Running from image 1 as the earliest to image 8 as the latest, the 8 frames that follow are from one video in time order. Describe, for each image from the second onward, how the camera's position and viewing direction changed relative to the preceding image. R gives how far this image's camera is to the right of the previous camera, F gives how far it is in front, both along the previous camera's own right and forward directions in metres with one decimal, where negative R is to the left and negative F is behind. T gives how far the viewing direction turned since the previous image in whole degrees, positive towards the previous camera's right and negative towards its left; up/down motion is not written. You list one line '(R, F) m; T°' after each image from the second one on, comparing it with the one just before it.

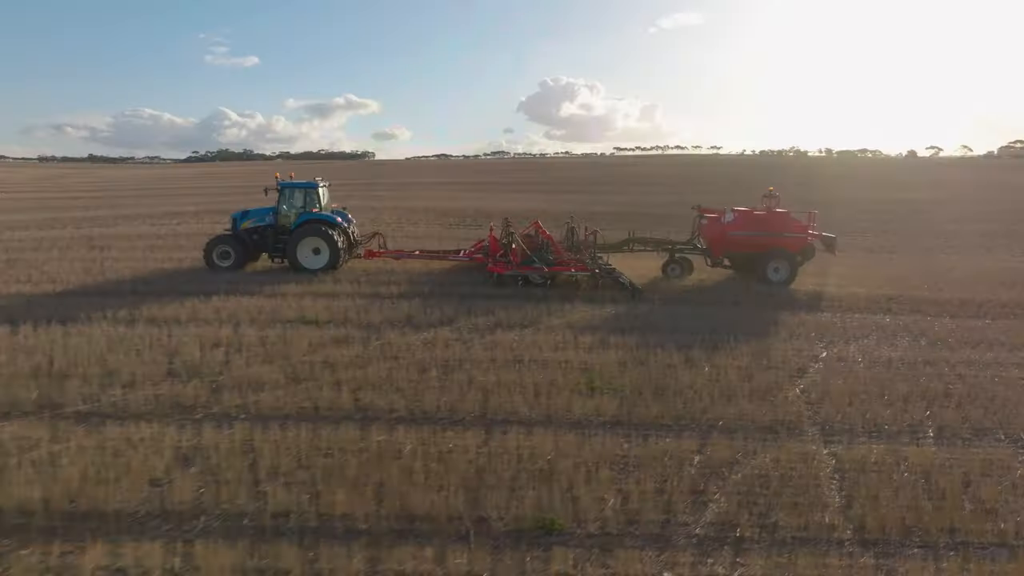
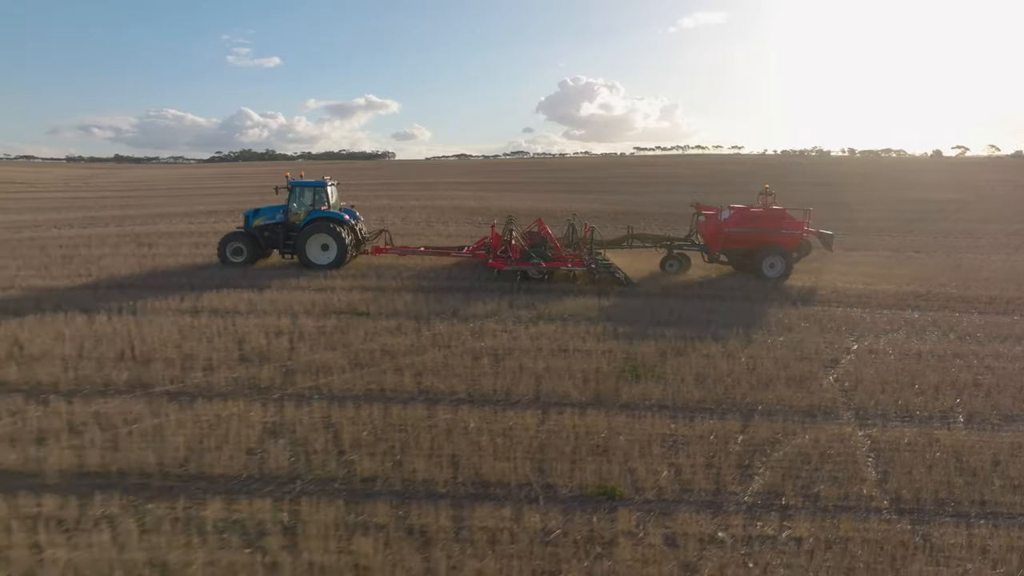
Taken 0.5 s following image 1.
(-0.3, -0.4) m; -1°
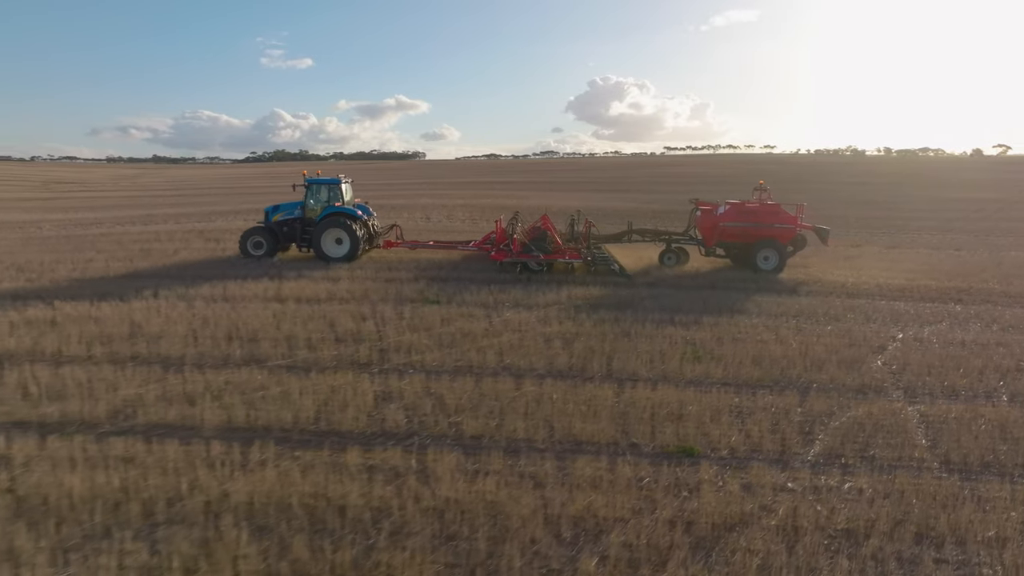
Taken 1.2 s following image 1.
(-0.5, -0.7) m; -2°
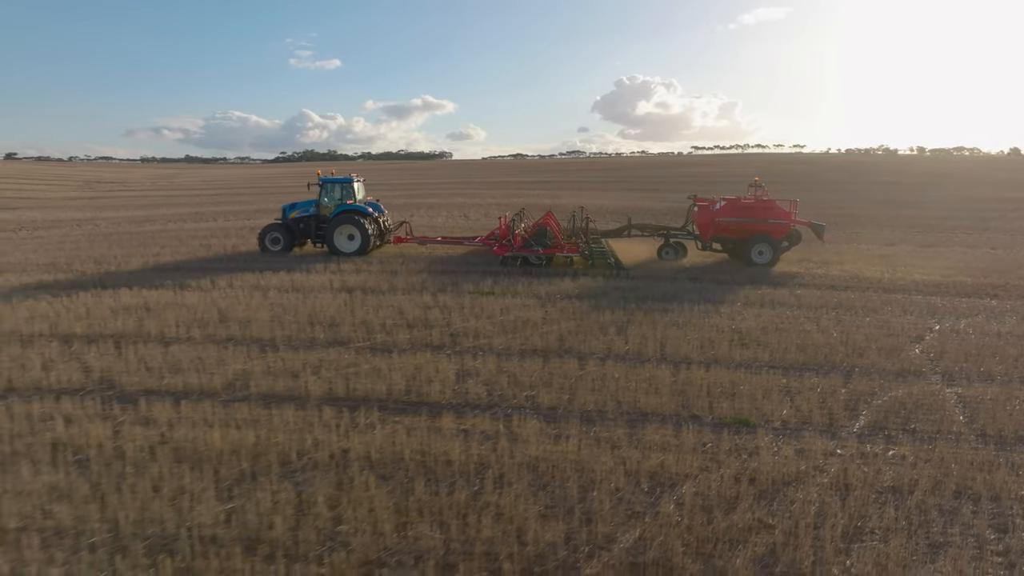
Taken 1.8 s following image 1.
(-0.4, -0.6) m; -2°
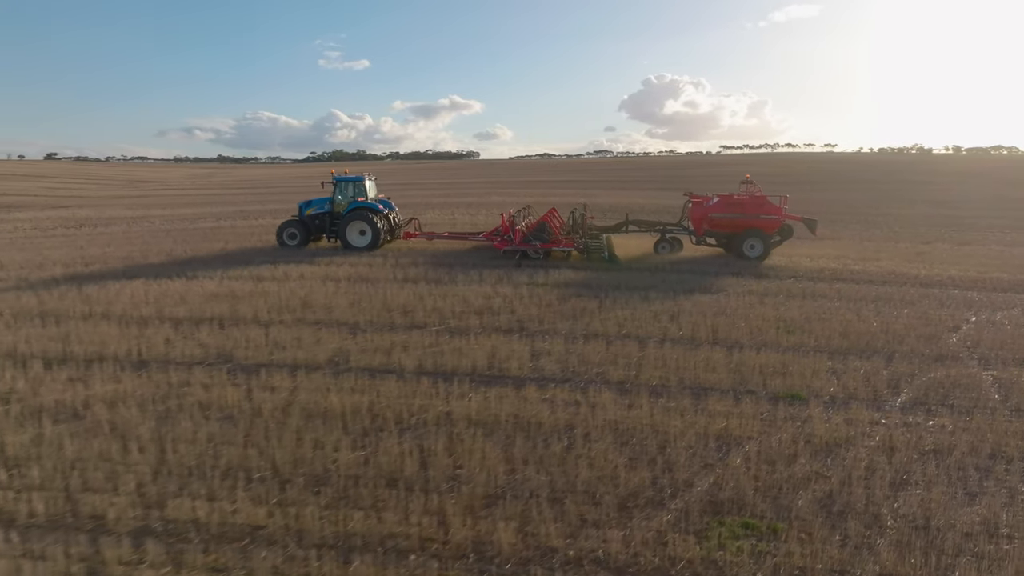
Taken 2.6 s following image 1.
(-0.4, -0.7) m; -2°
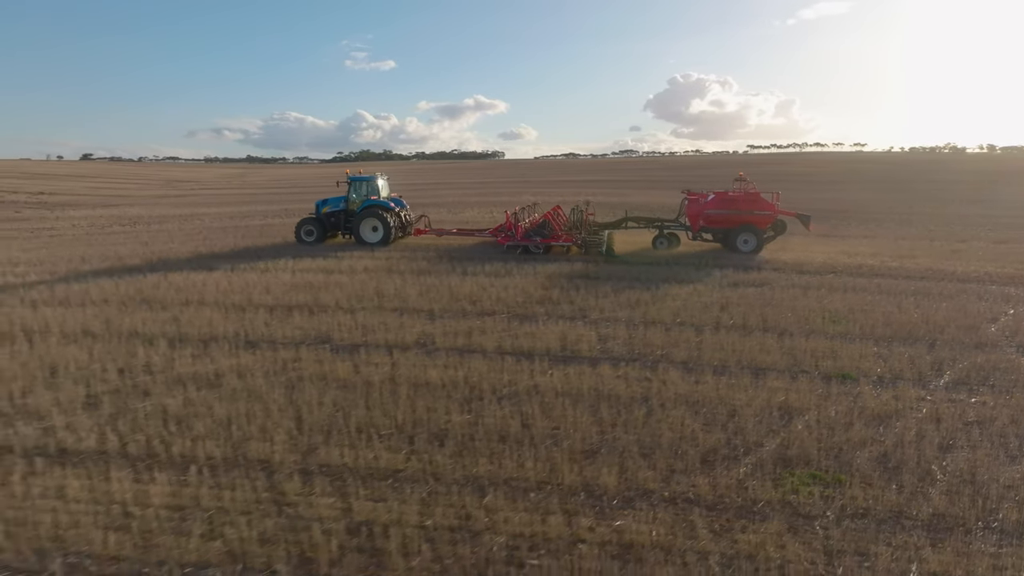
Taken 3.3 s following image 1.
(-0.5, -0.7) m; -2°
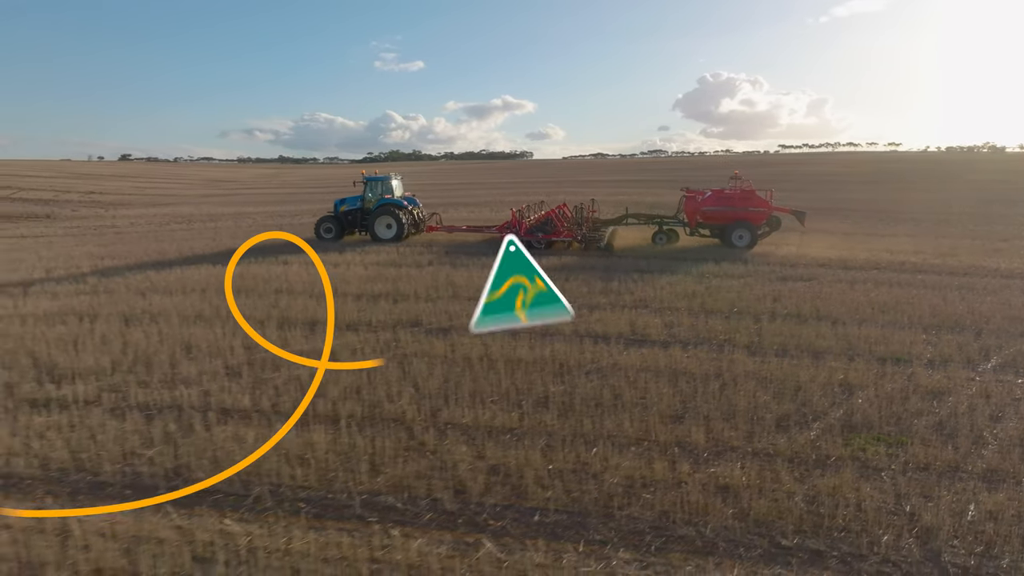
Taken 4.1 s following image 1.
(-0.6, -0.7) m; -2°
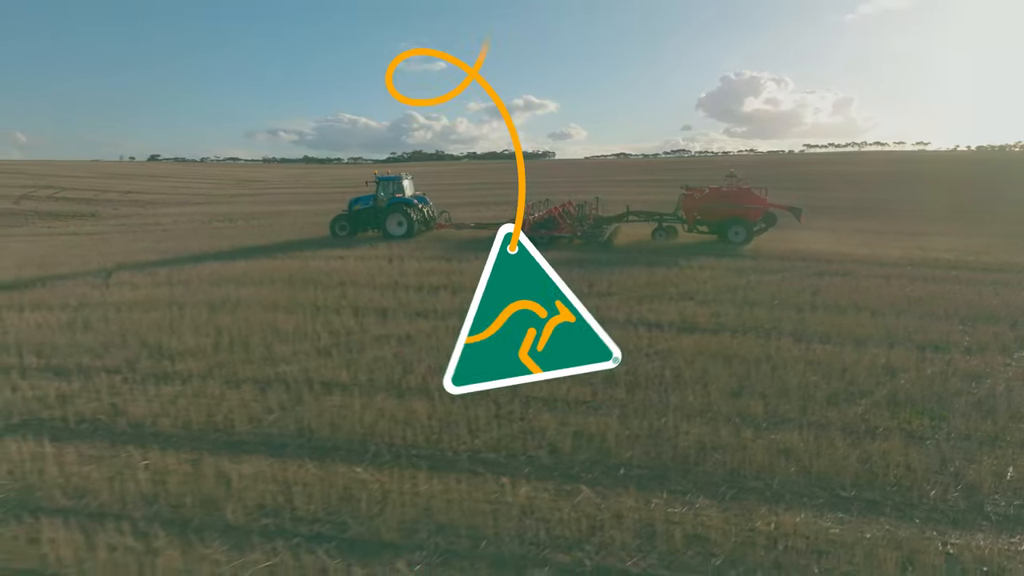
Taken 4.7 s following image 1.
(-0.4, -0.6) m; -2°
